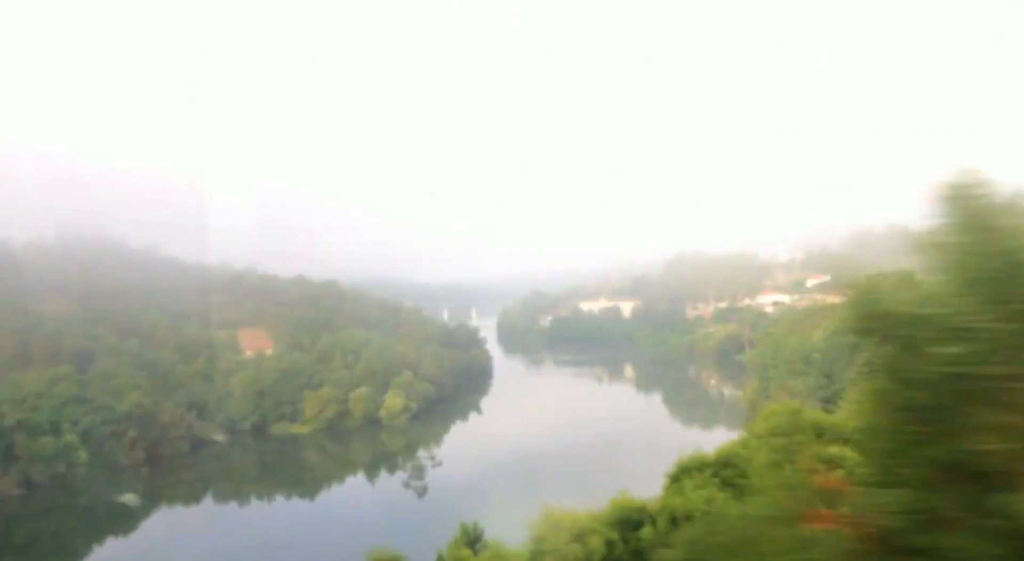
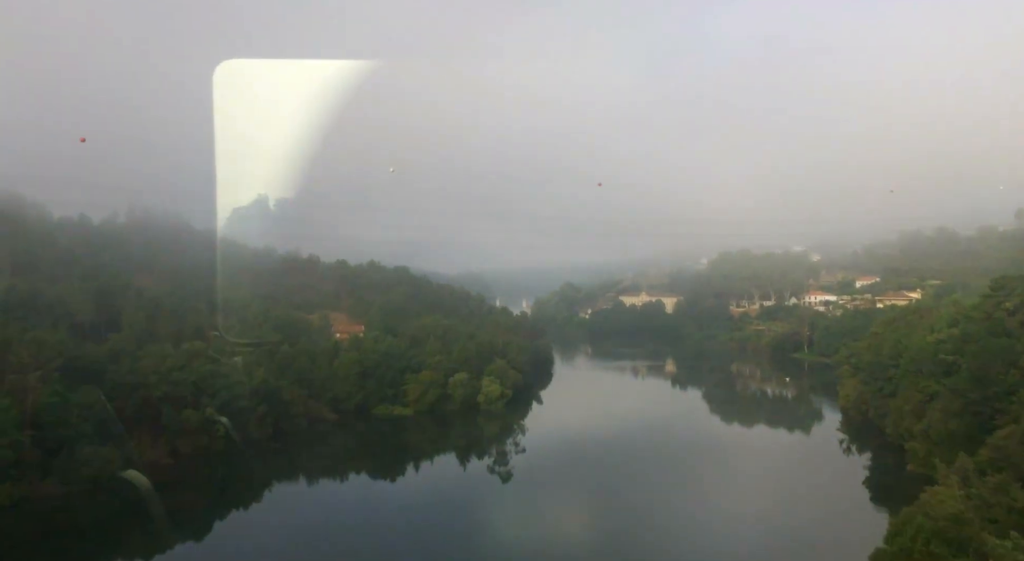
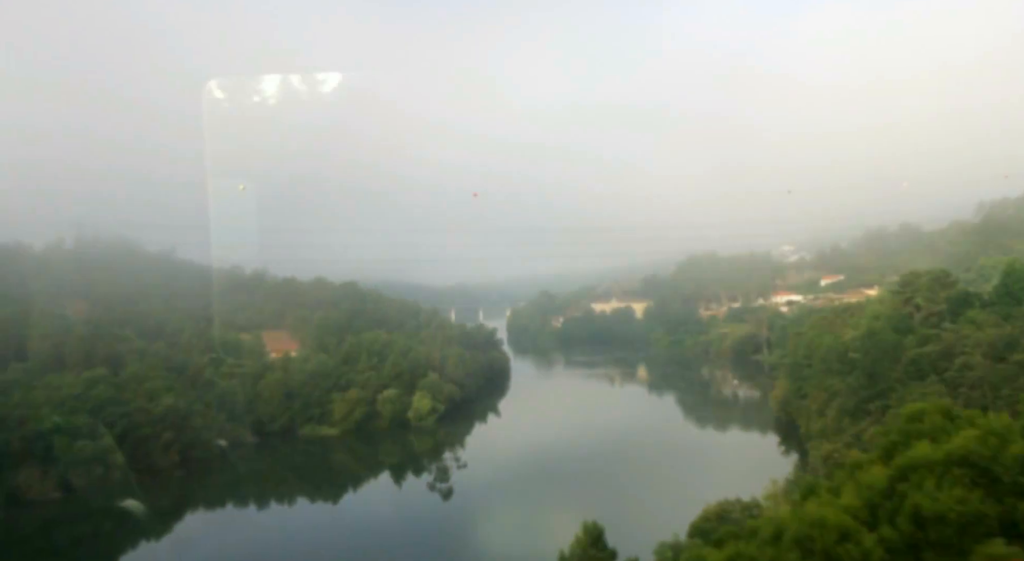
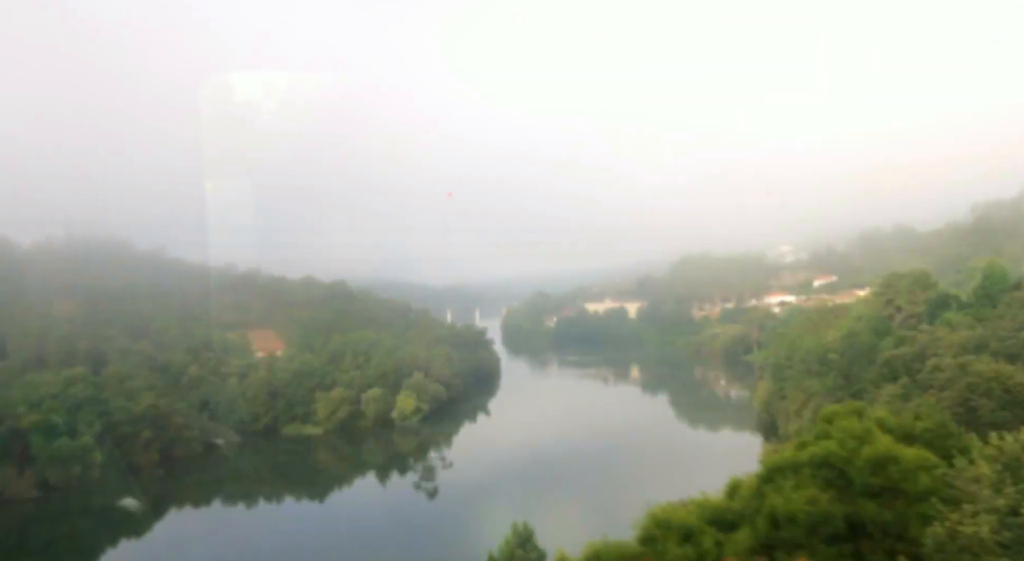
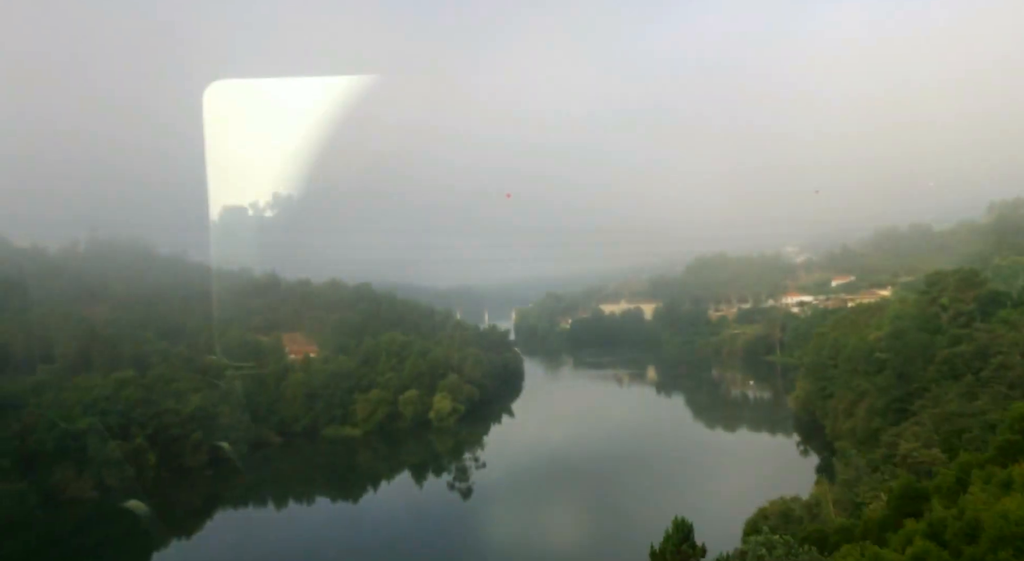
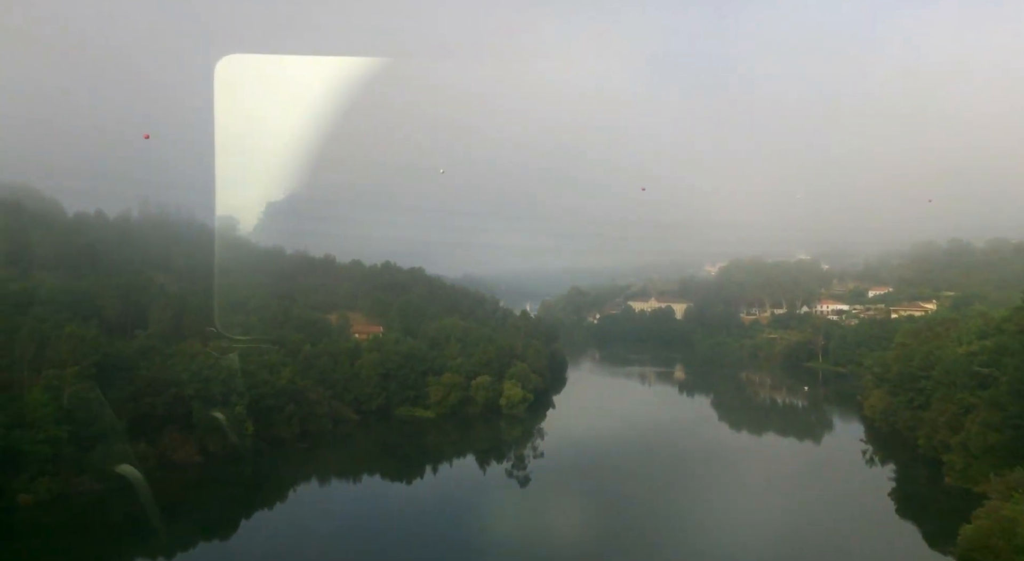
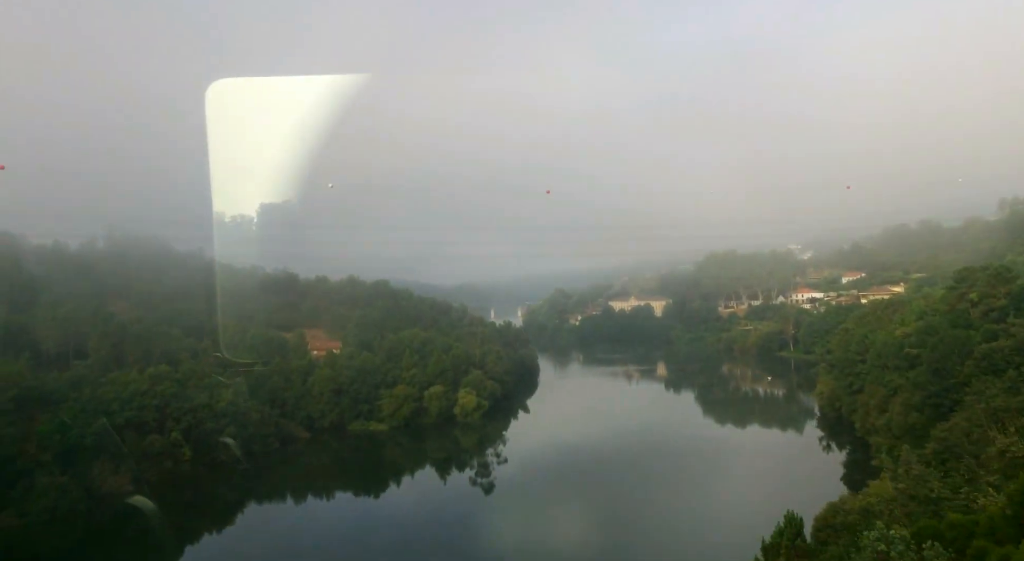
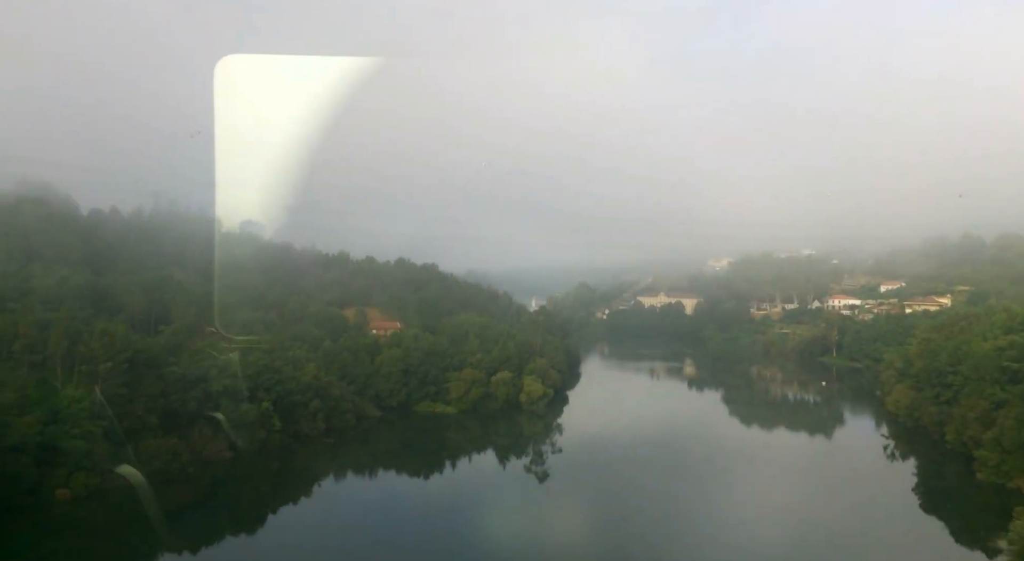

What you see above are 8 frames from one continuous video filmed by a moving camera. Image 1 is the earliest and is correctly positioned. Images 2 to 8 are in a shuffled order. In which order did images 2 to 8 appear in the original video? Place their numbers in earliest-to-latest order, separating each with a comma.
4, 3, 5, 7, 2, 6, 8
